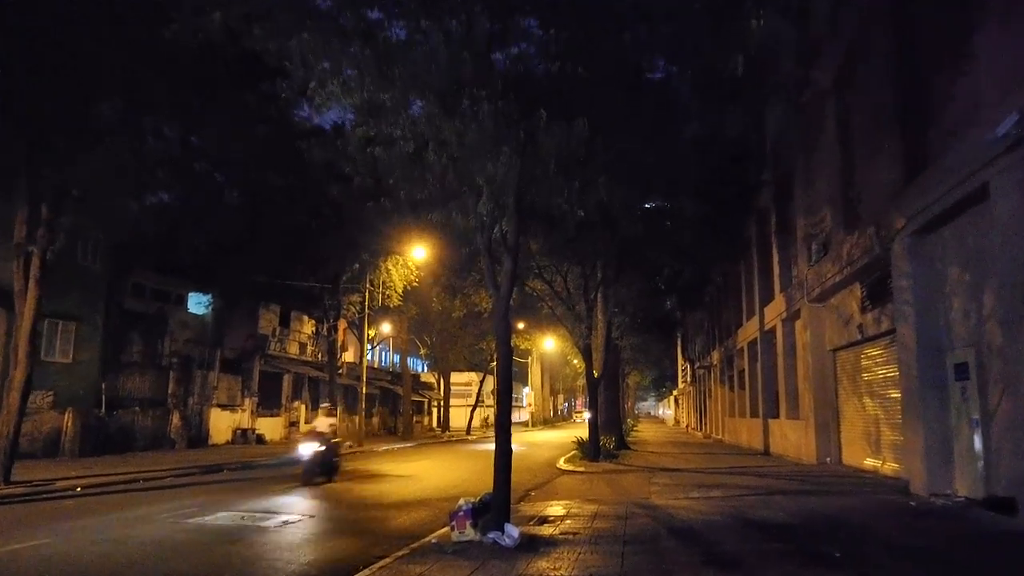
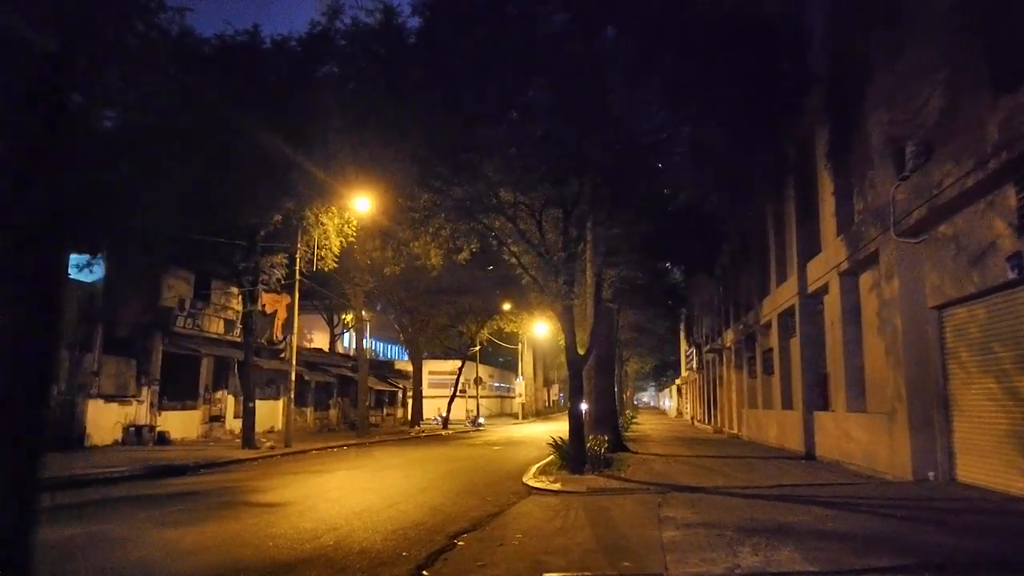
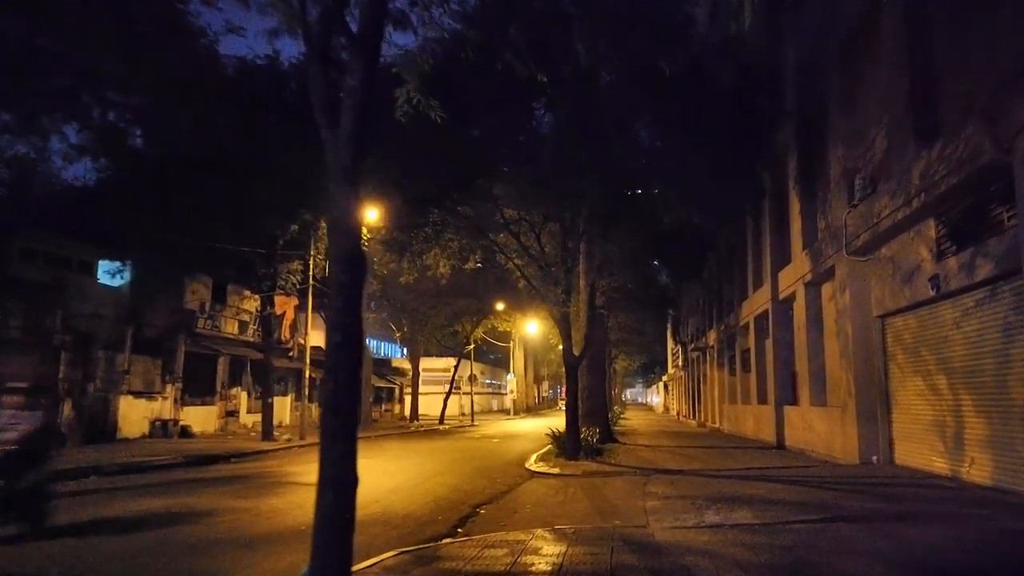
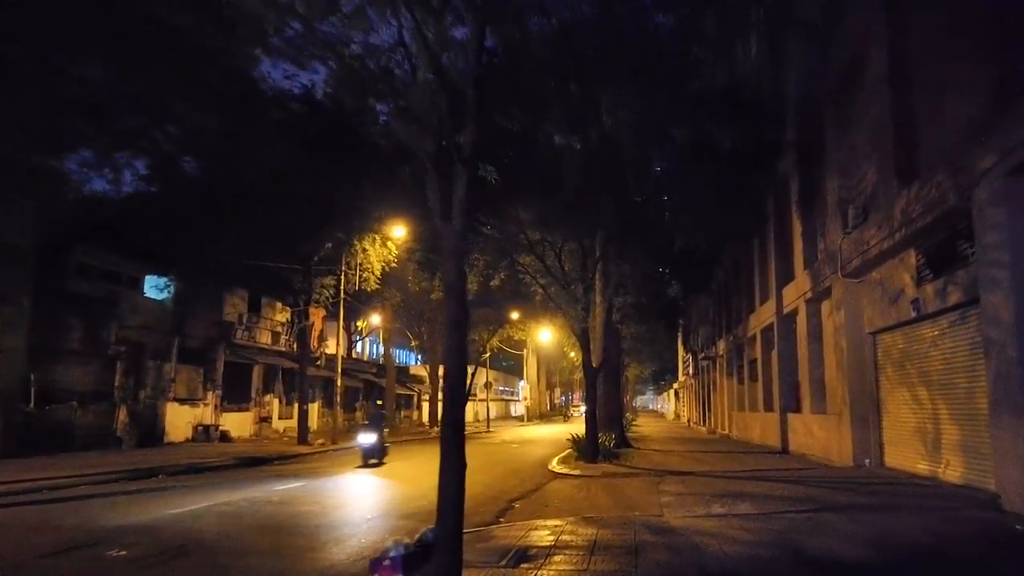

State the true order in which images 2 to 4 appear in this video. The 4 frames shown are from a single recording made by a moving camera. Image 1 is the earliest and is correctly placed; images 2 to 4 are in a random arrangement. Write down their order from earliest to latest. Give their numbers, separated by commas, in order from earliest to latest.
4, 3, 2
